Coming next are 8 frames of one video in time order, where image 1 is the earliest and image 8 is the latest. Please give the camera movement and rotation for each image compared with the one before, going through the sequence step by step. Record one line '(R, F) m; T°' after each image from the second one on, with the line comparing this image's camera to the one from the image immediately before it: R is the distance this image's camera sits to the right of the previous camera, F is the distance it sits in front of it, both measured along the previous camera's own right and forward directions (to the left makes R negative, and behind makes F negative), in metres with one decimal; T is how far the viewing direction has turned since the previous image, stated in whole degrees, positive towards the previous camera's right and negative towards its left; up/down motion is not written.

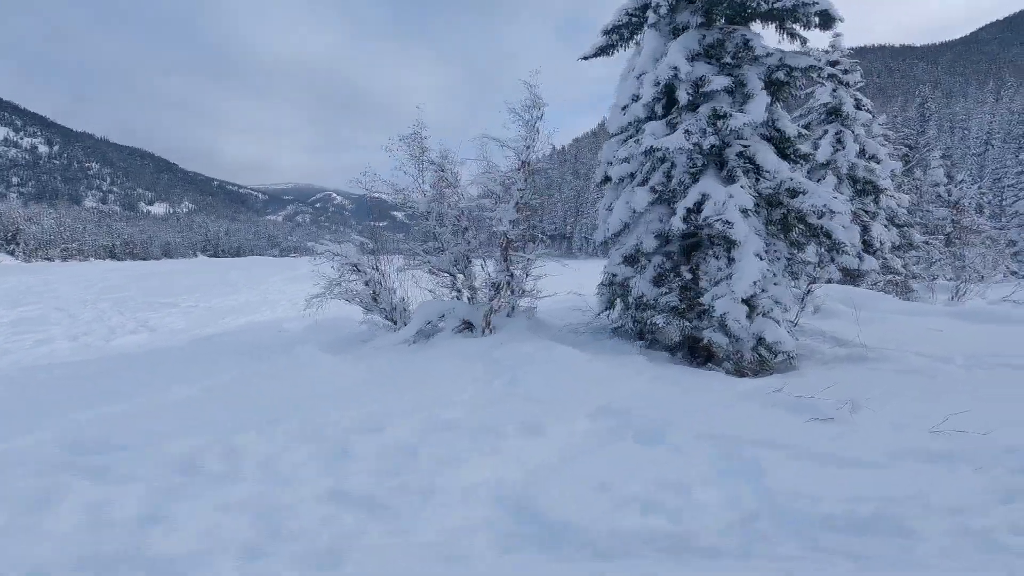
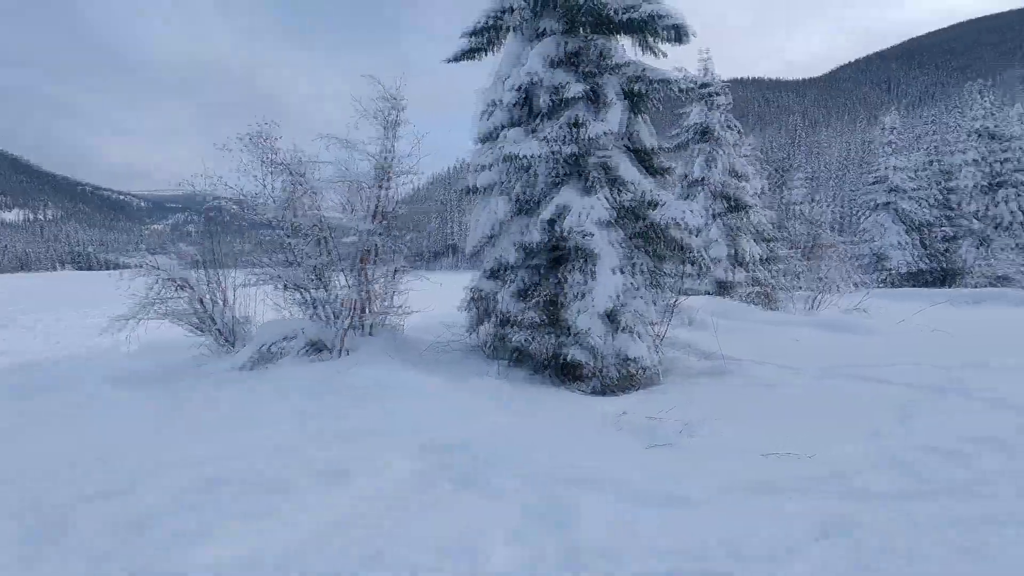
(+0.8, +0.5) m; +9°
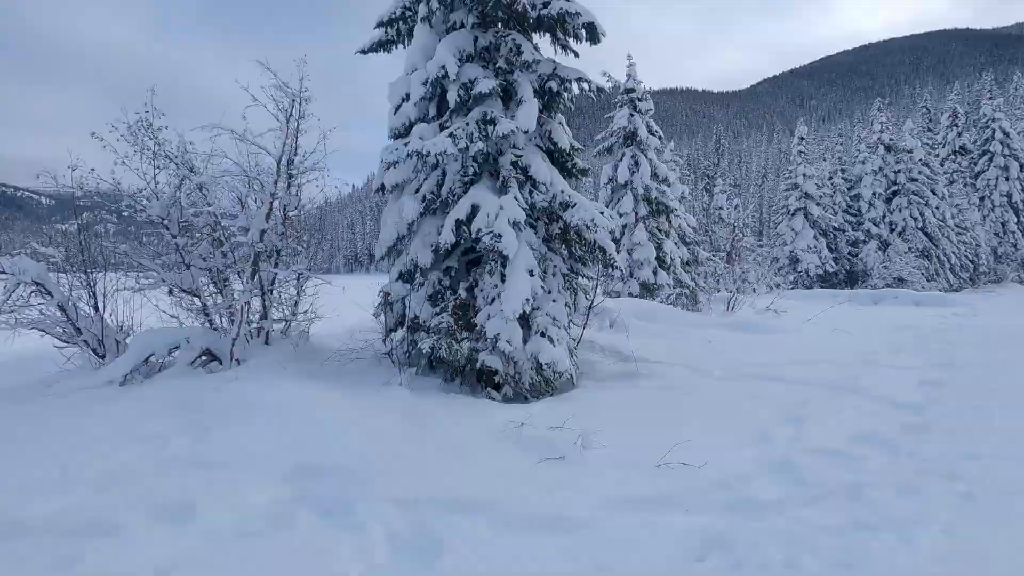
(+0.4, +0.3) m; +6°
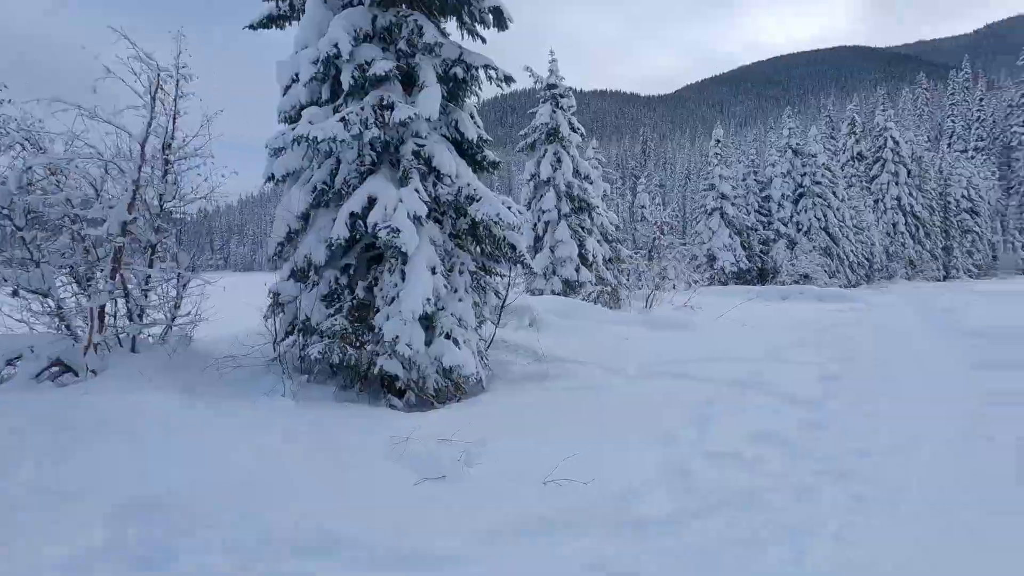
(+0.4, +0.4) m; +7°
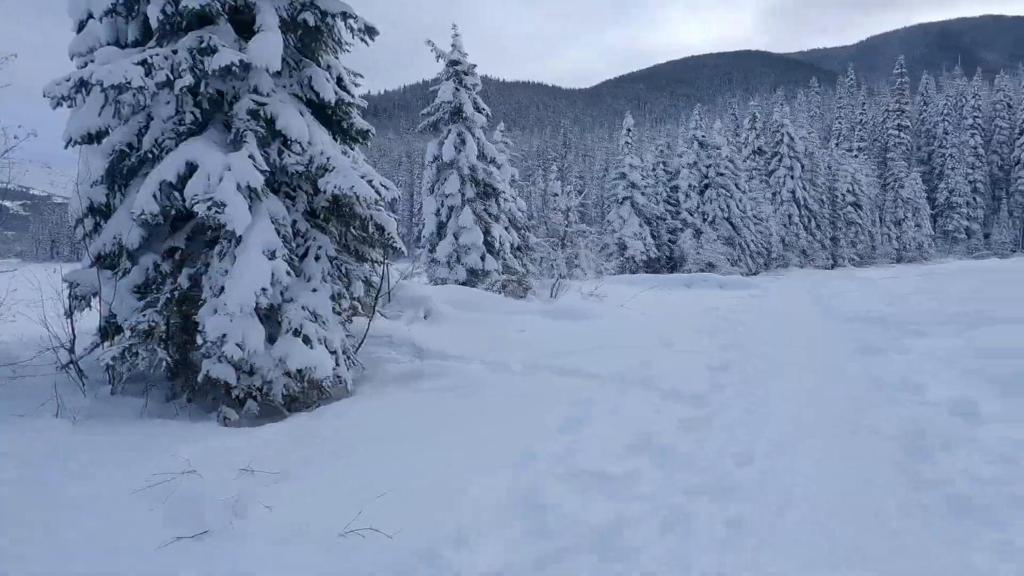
(+0.7, +0.8) m; +8°
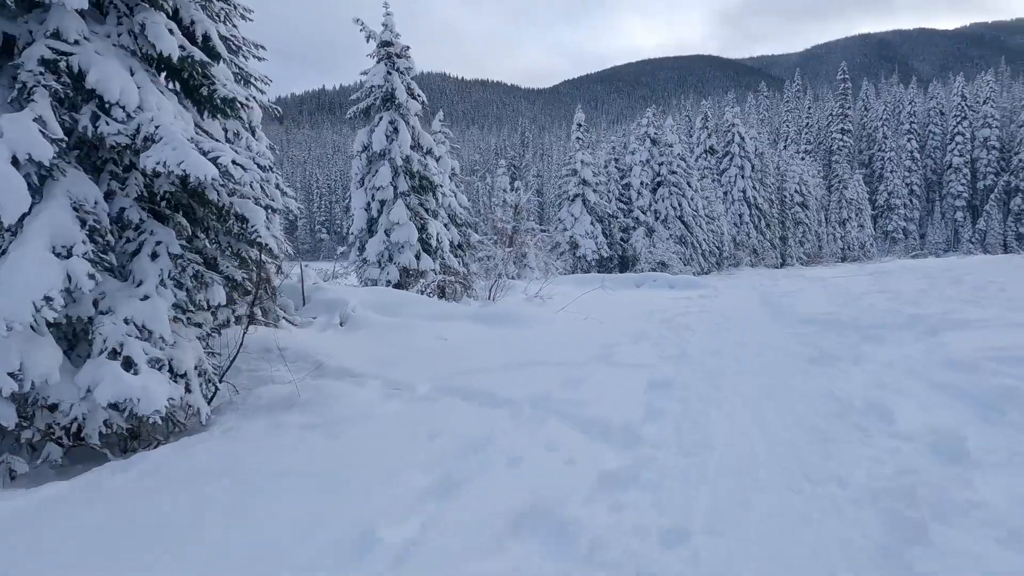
(+0.6, +1.1) m; +4°
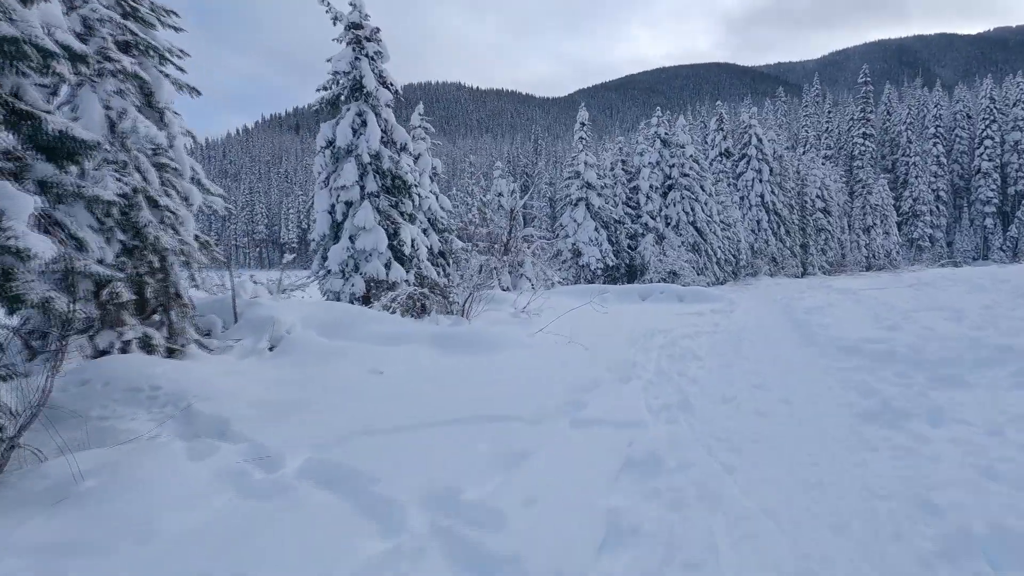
(+0.8, +1.9) m; -2°
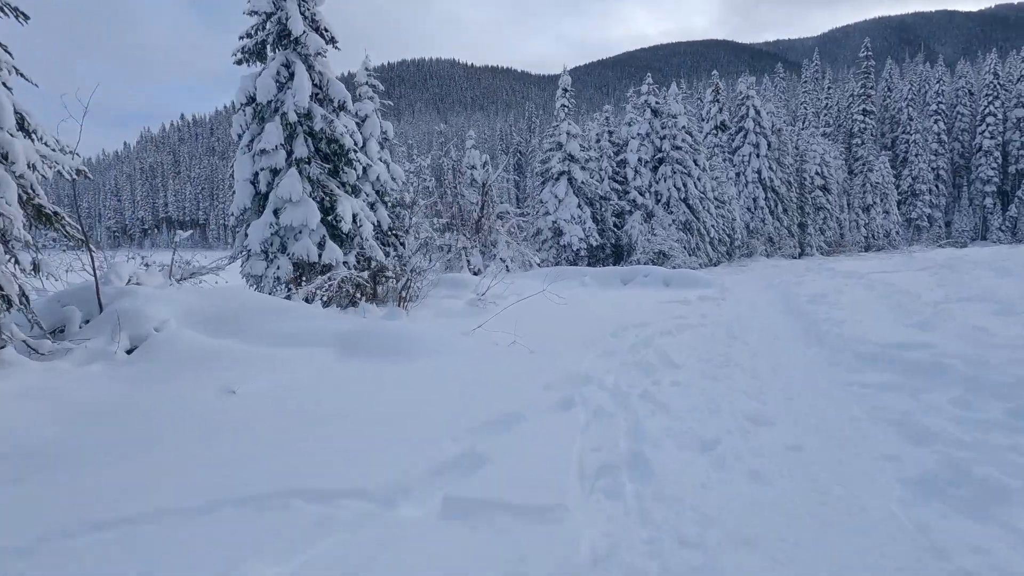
(+0.8, +1.8) m; 0°
